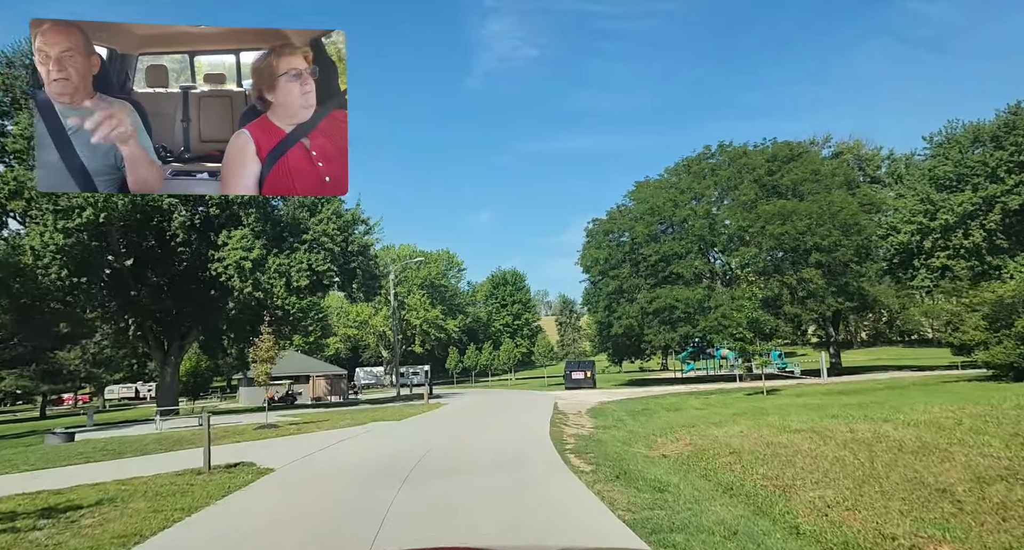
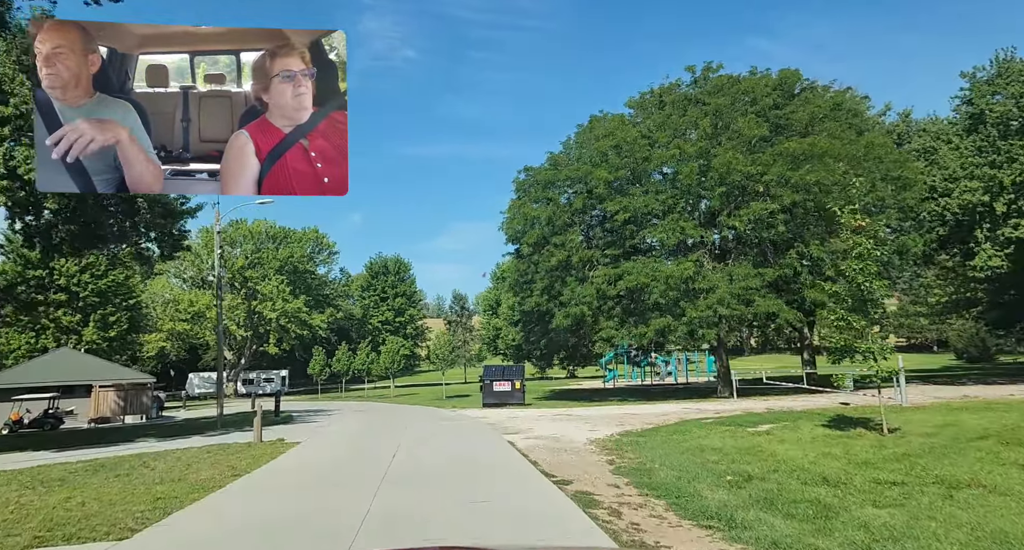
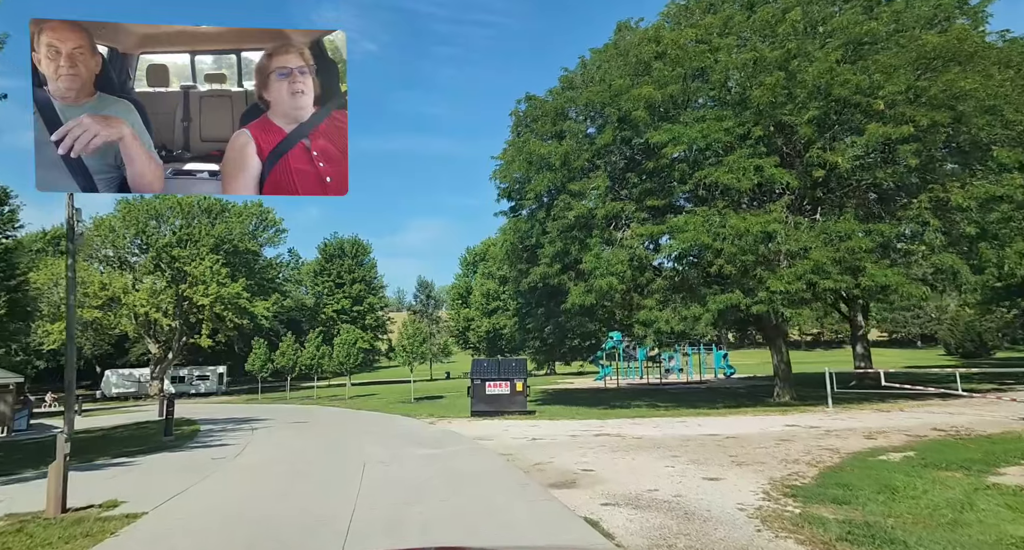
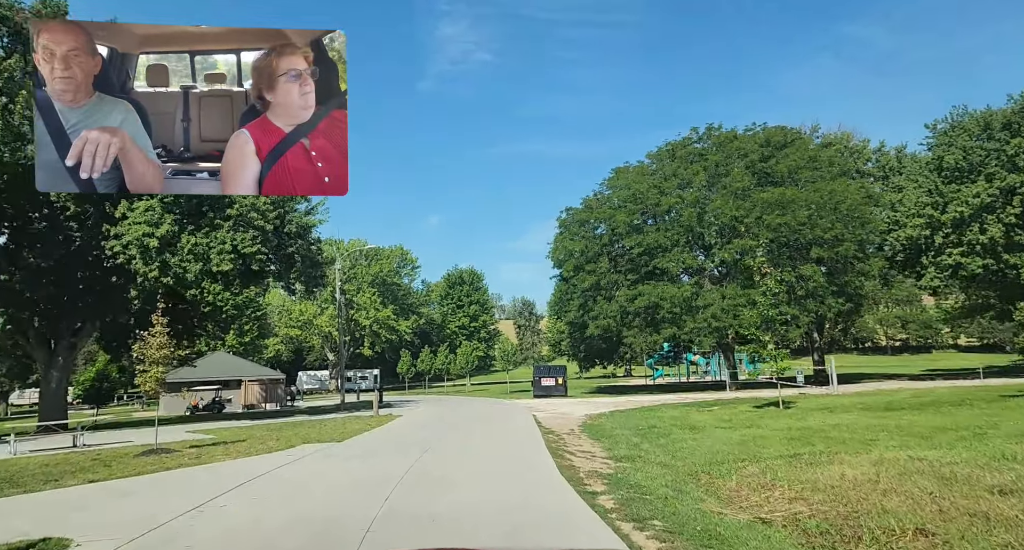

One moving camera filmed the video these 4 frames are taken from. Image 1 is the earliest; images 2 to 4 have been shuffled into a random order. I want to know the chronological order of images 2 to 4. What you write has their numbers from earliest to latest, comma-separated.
4, 2, 3
